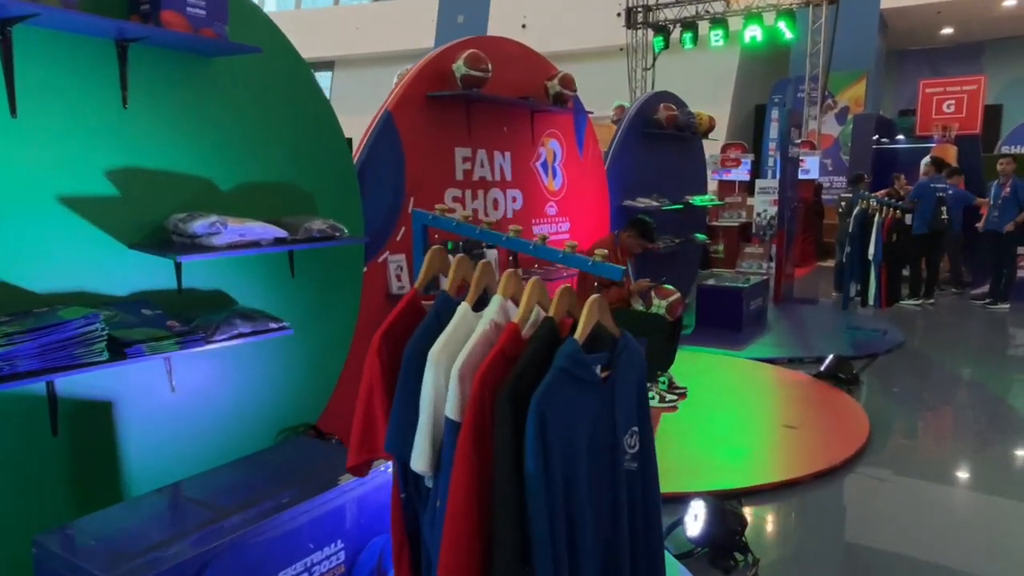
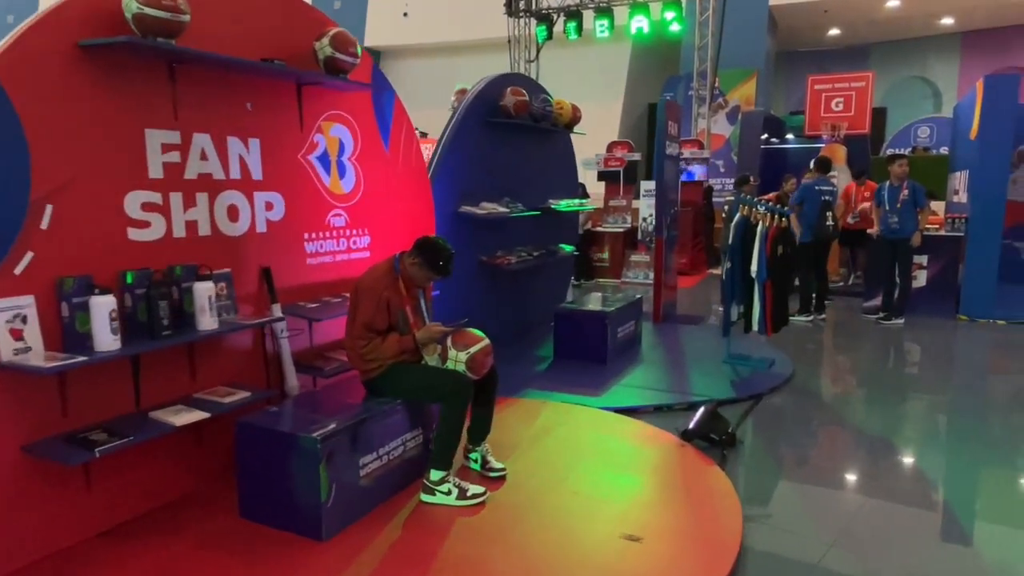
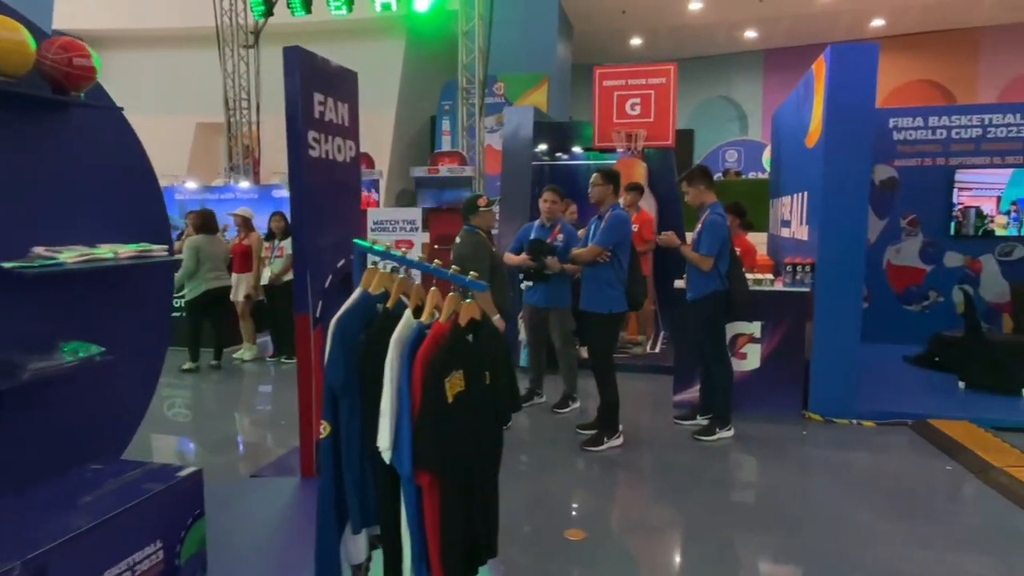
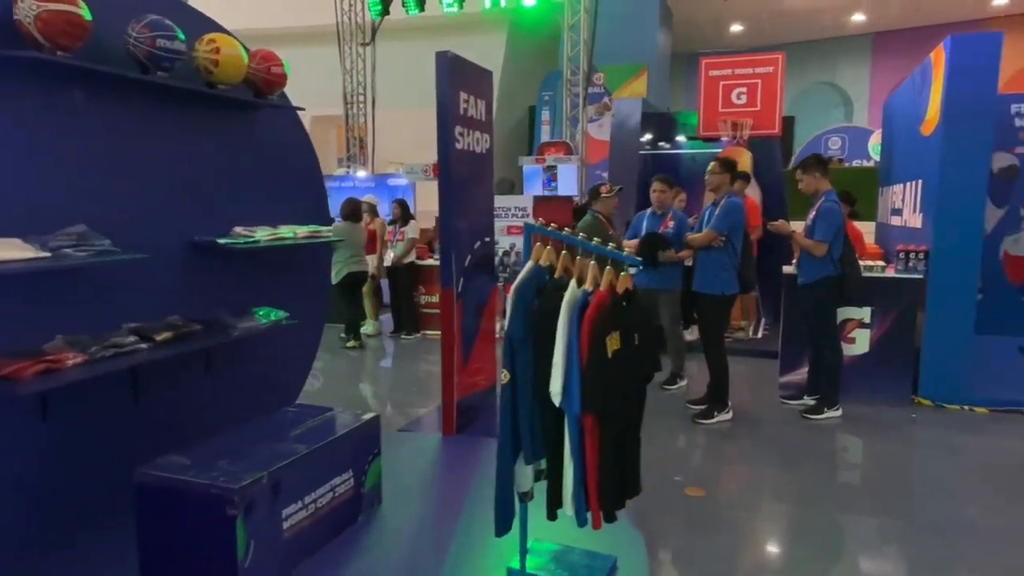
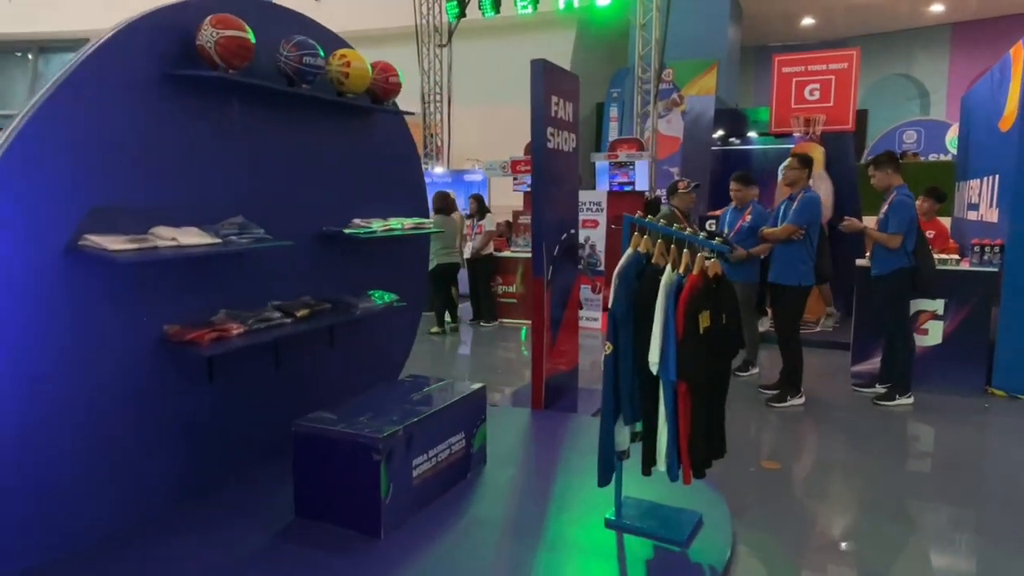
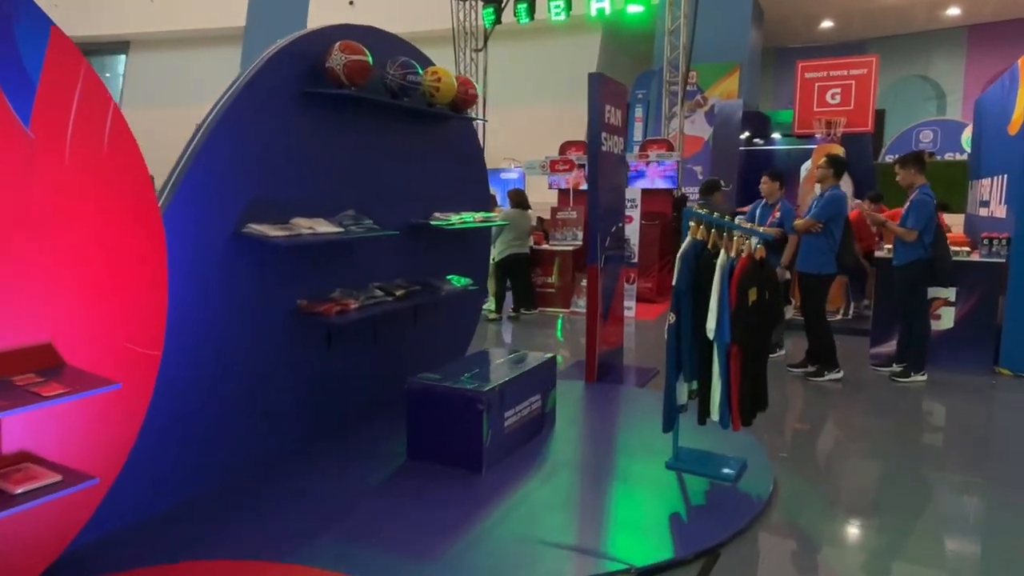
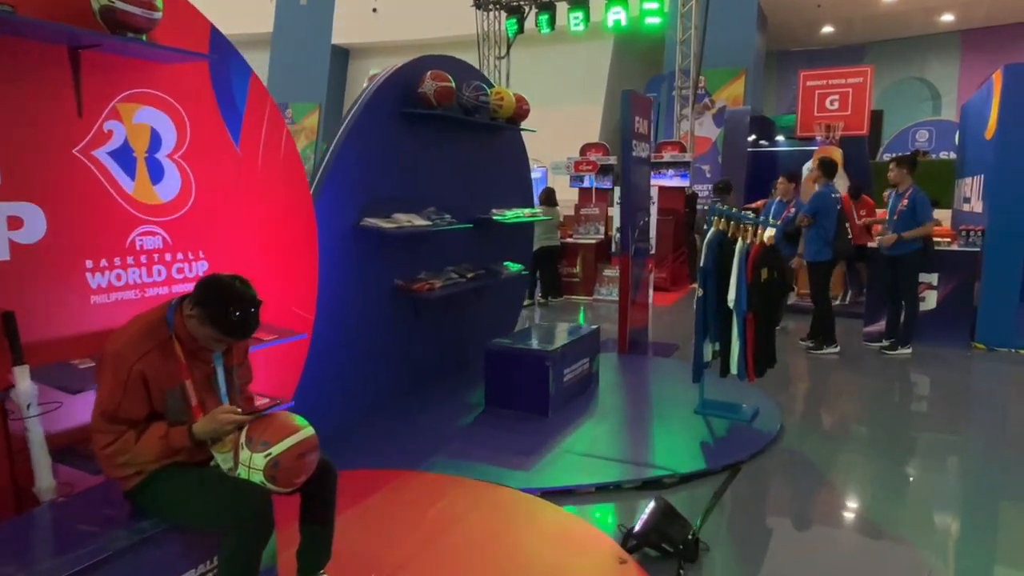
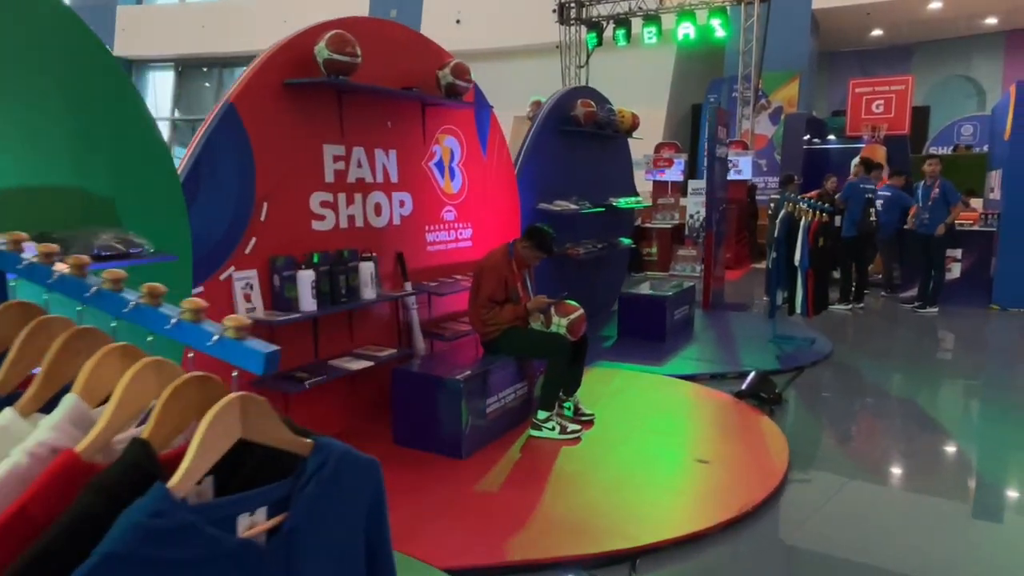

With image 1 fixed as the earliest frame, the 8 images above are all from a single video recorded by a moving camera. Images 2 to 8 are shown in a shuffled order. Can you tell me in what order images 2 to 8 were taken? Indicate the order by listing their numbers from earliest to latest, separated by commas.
8, 2, 7, 6, 5, 4, 3
